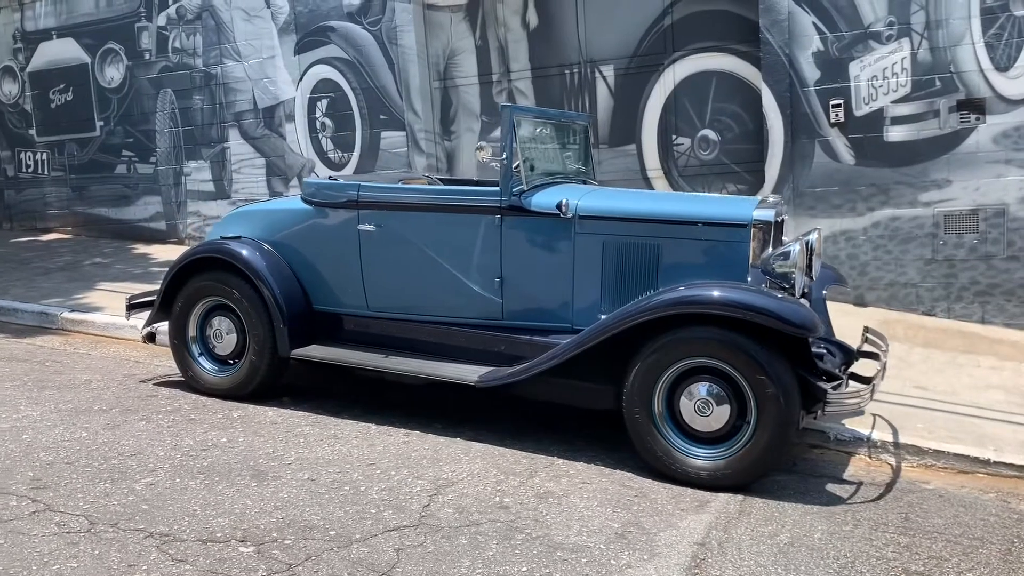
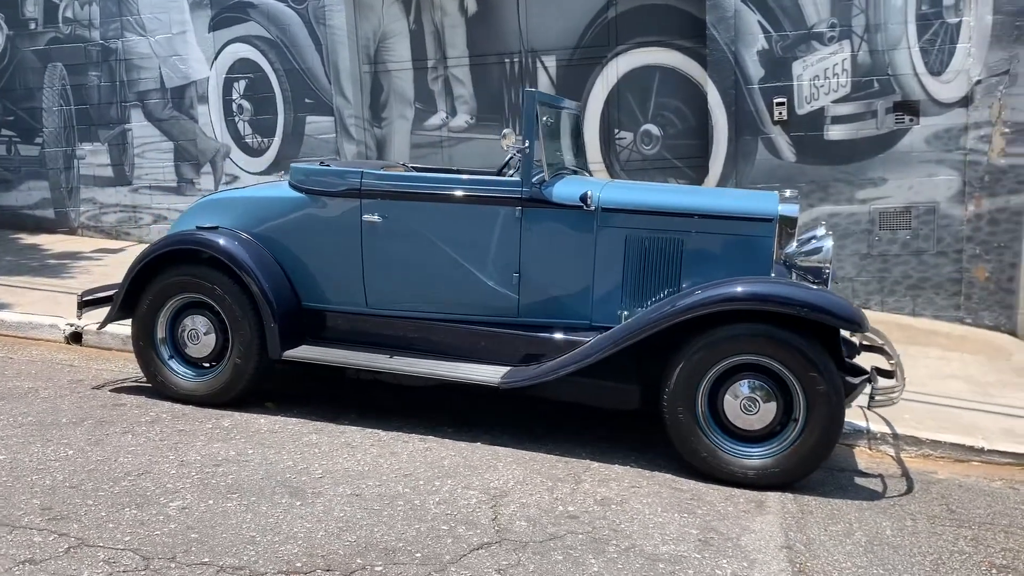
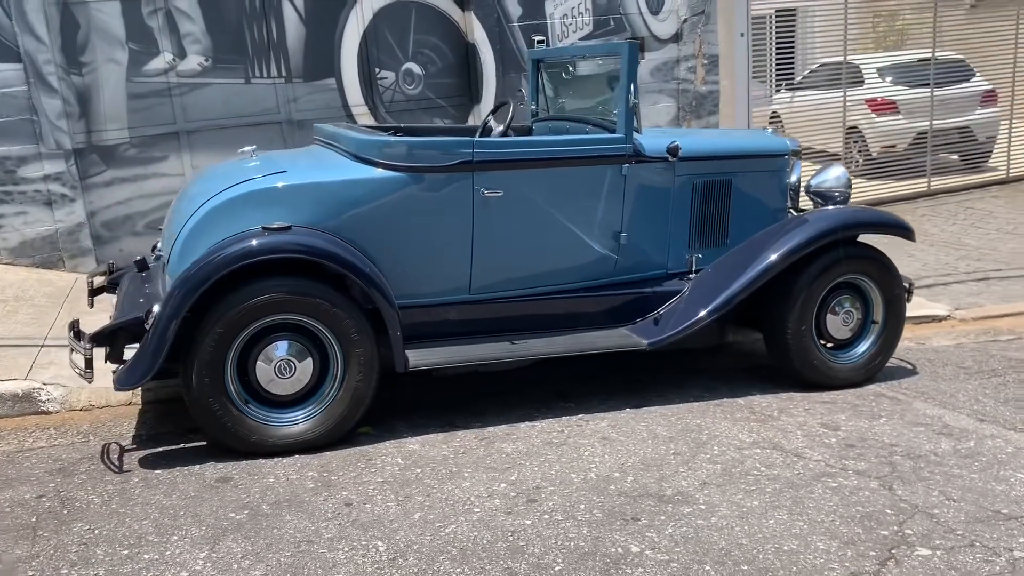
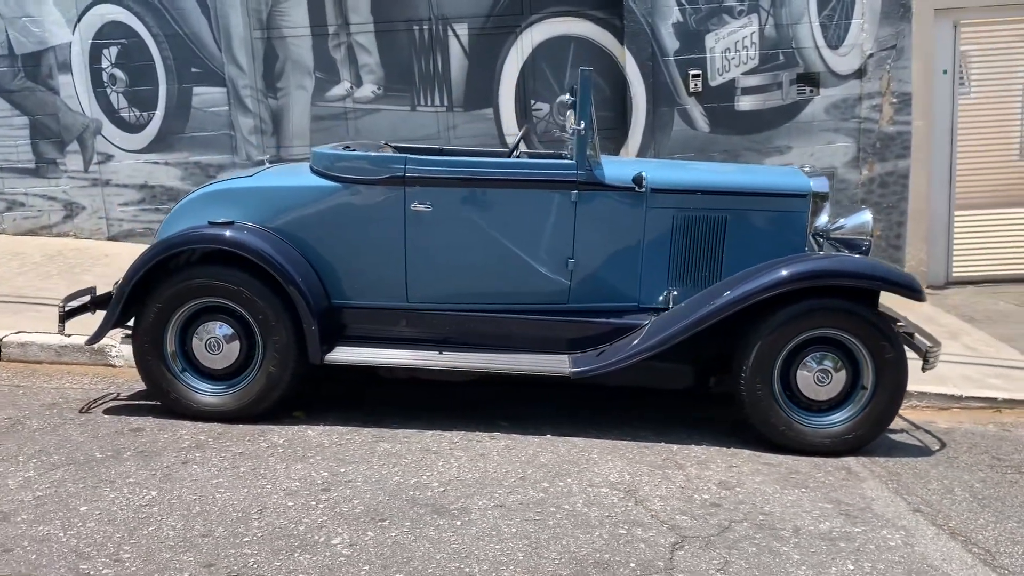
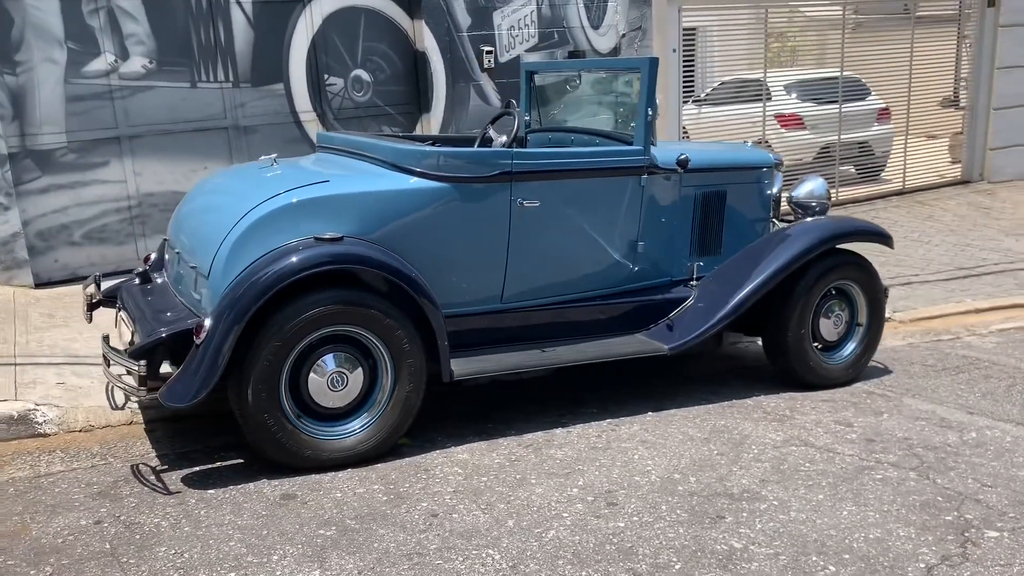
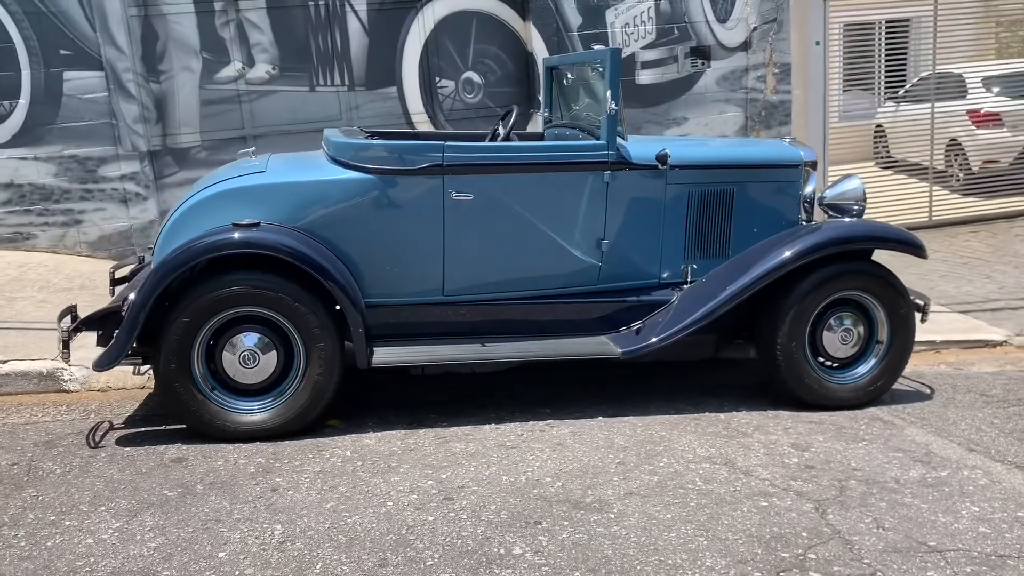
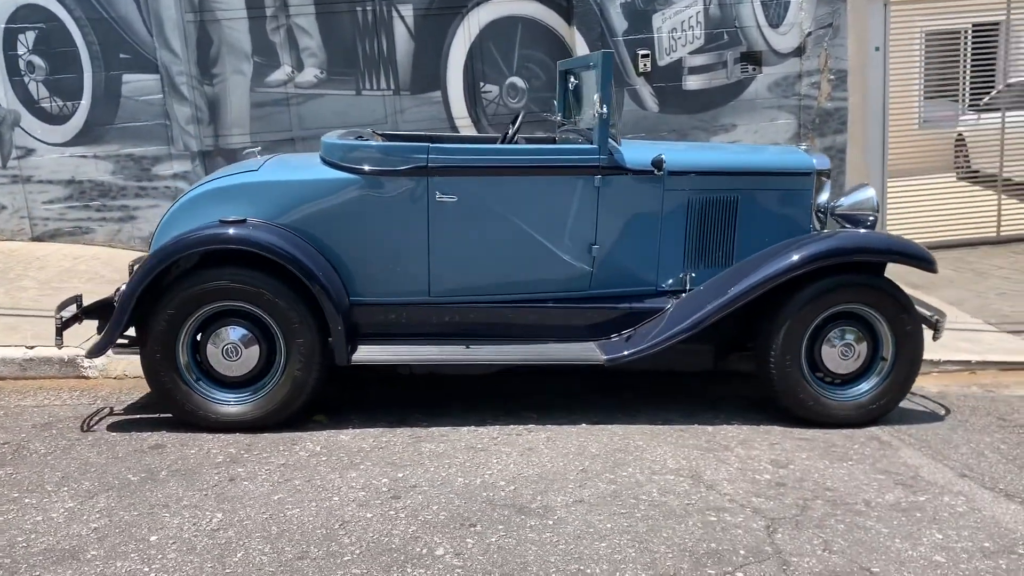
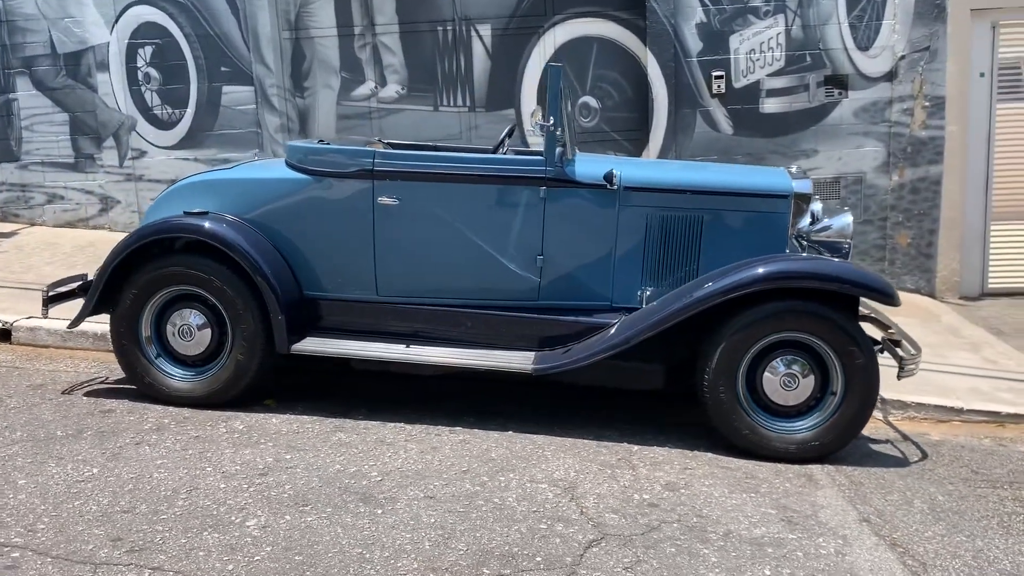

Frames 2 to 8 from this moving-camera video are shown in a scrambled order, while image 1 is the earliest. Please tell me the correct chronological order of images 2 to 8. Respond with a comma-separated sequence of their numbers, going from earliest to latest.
2, 8, 4, 7, 6, 3, 5
